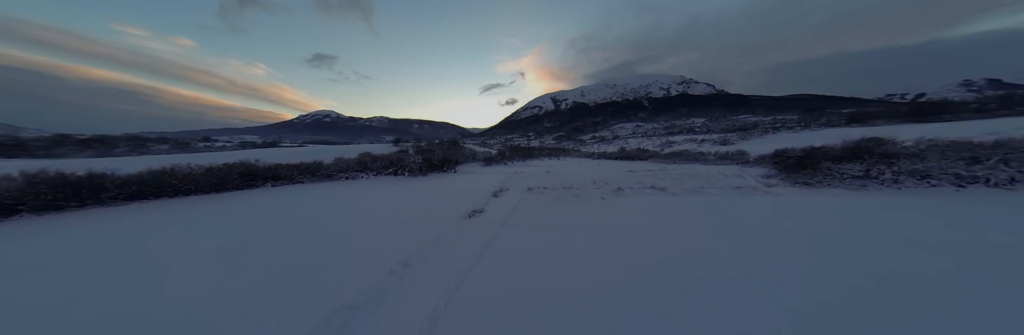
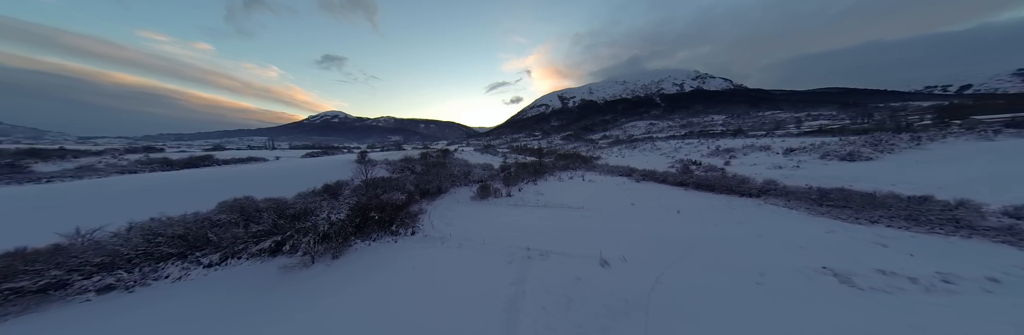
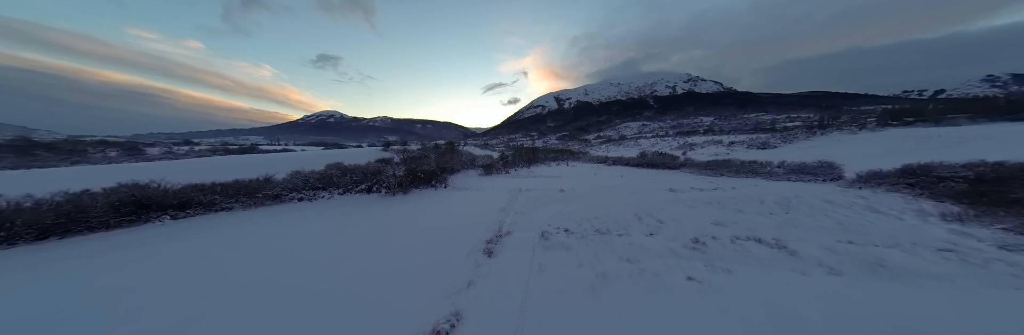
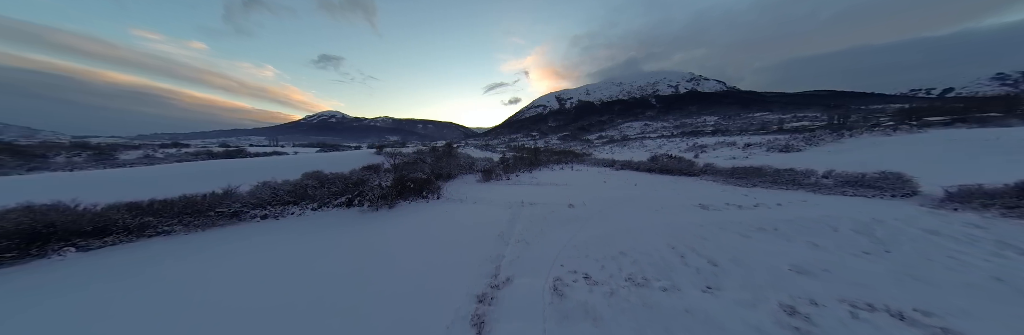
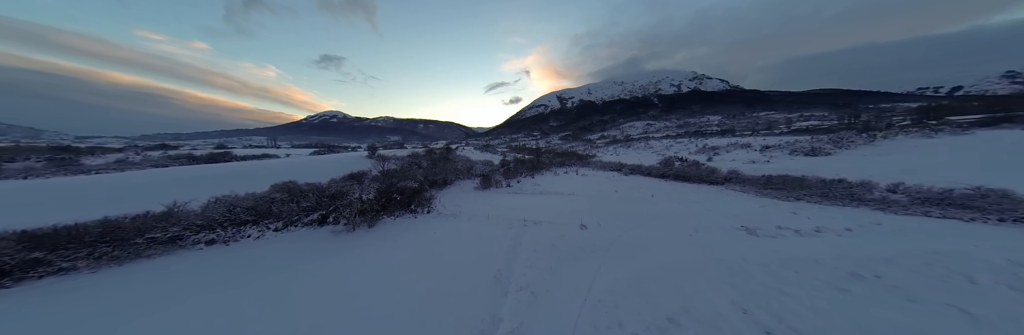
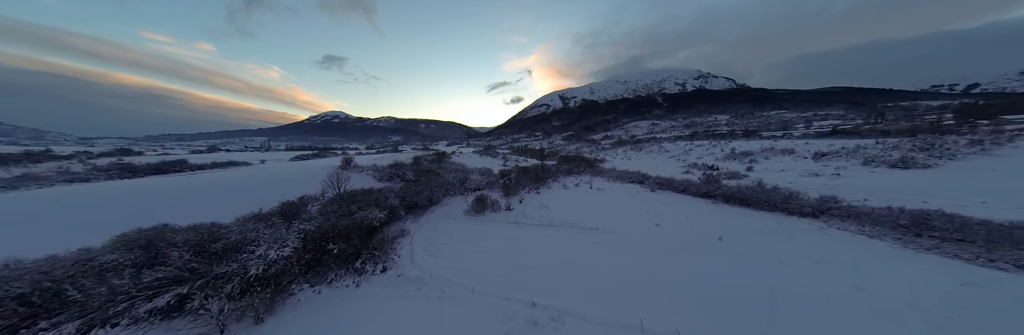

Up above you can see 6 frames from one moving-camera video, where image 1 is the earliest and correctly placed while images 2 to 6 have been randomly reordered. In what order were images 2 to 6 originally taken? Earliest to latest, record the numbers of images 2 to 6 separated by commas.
3, 4, 5, 2, 6
